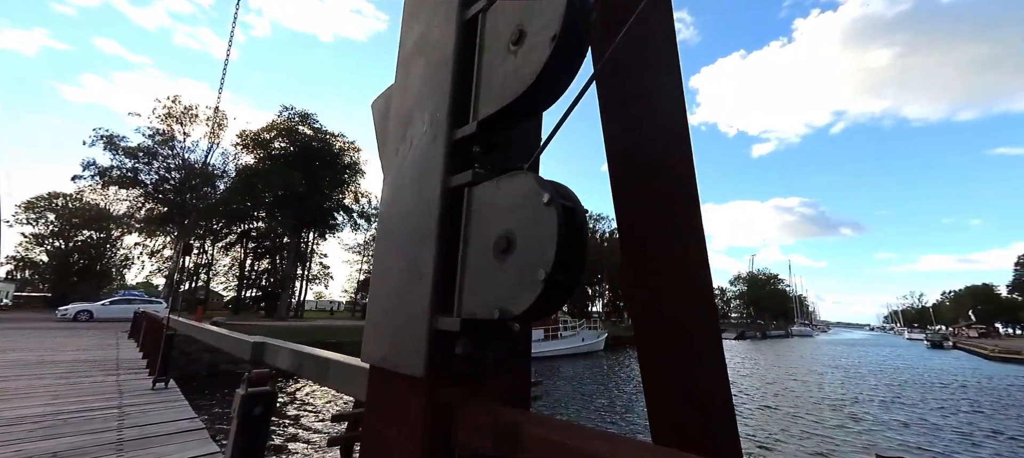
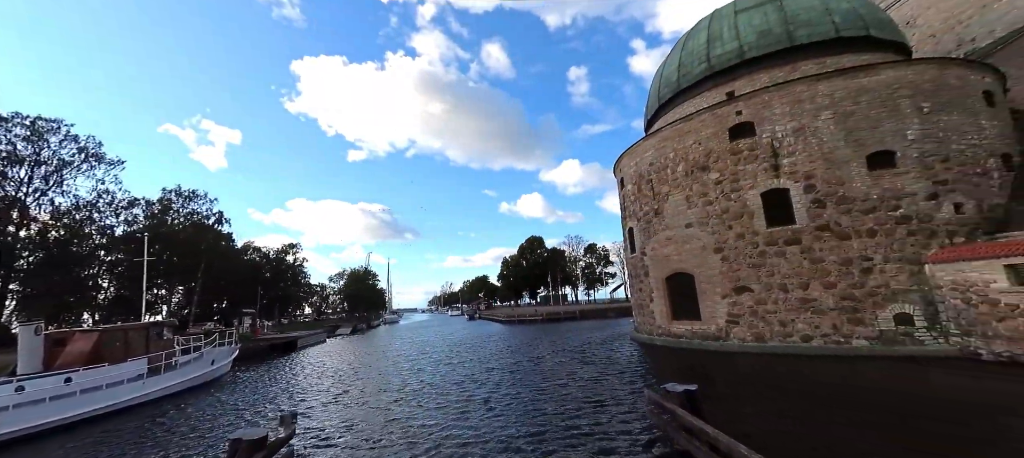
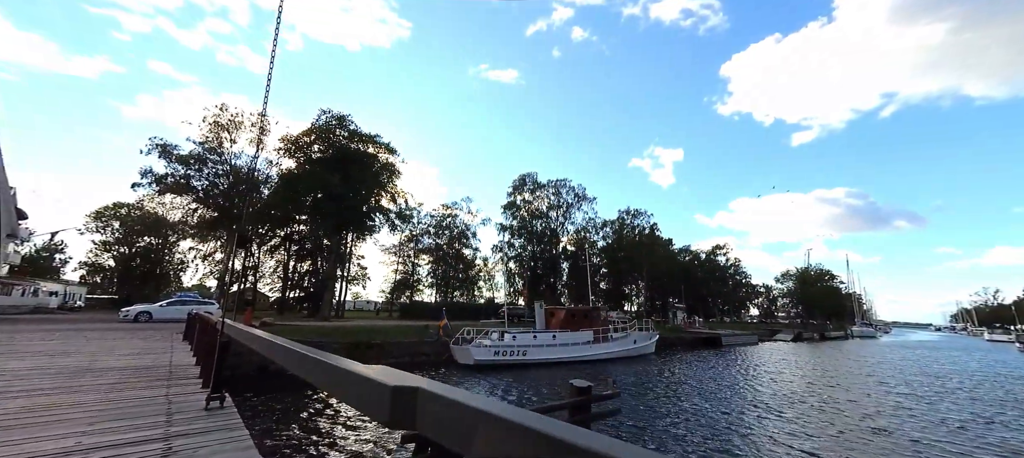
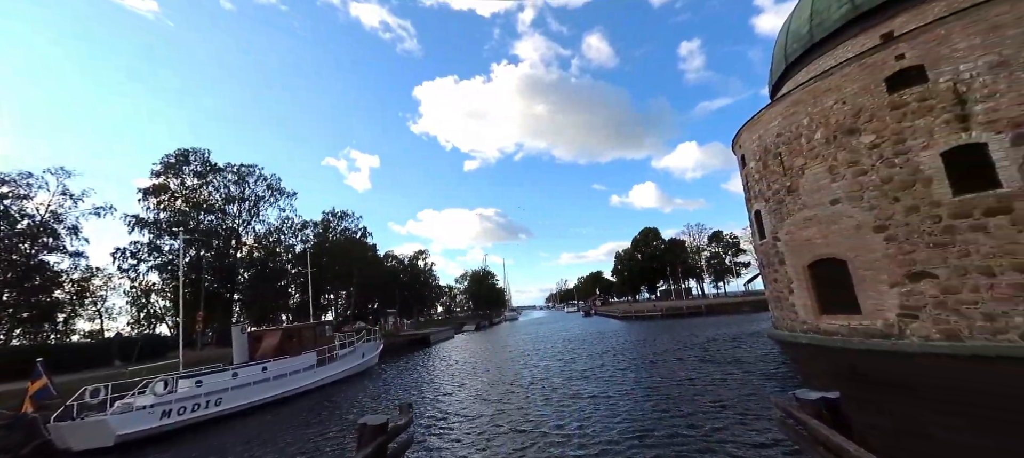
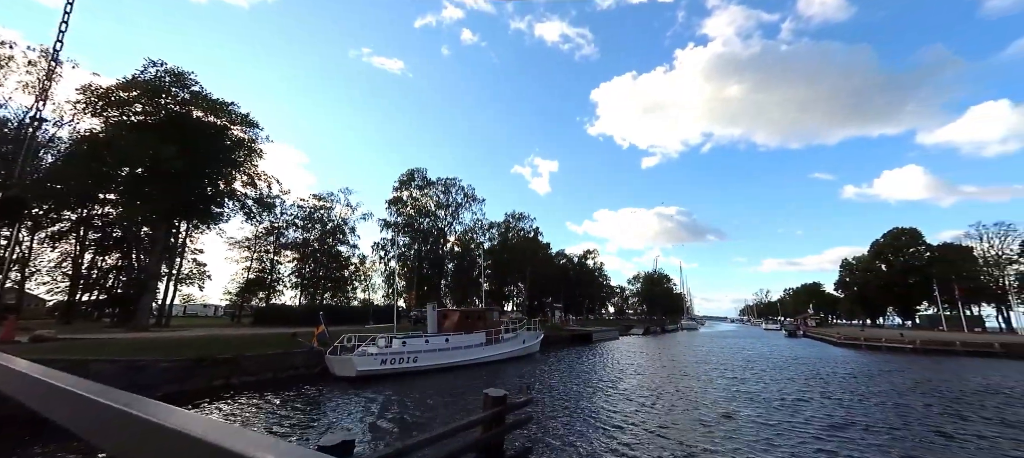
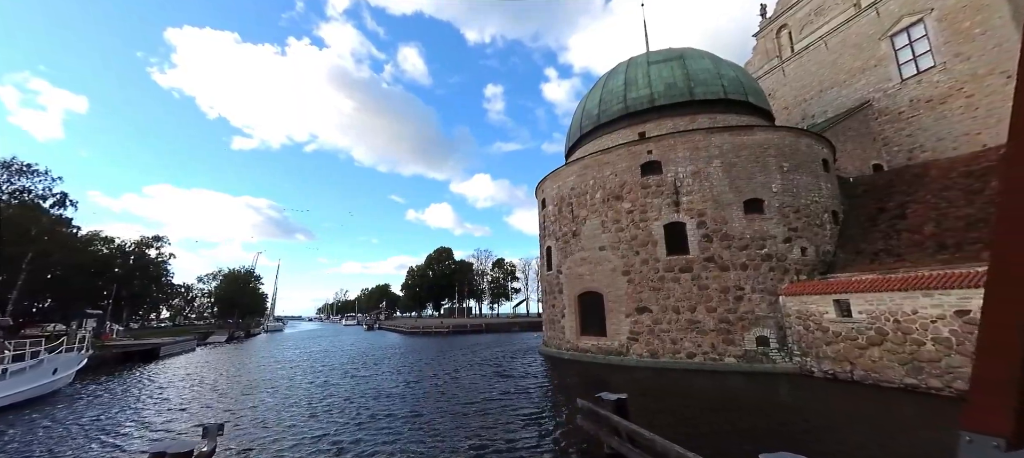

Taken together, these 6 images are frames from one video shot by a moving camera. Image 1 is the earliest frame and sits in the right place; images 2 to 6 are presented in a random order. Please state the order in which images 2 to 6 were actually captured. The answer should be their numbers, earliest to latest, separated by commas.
3, 5, 4, 2, 6
